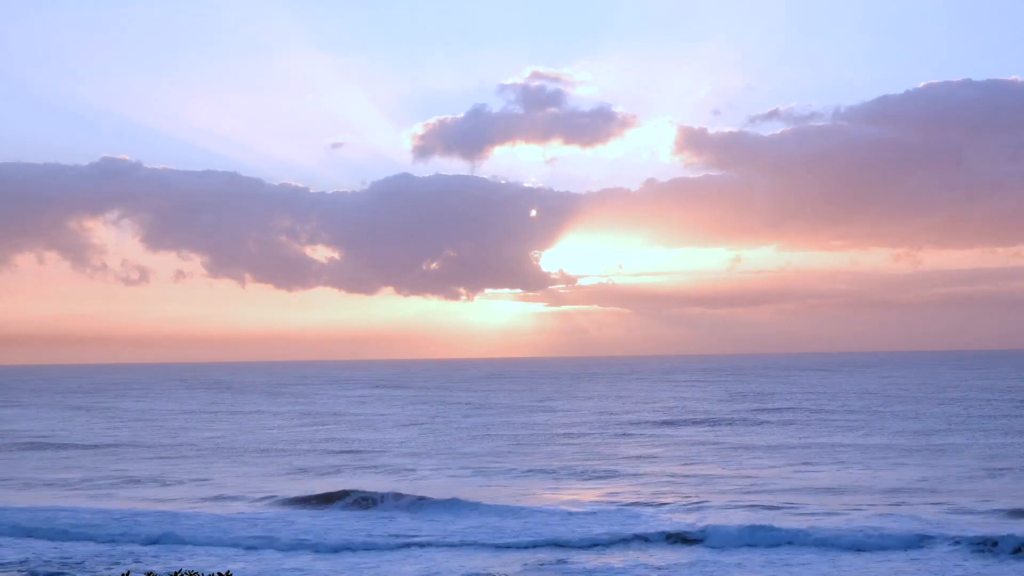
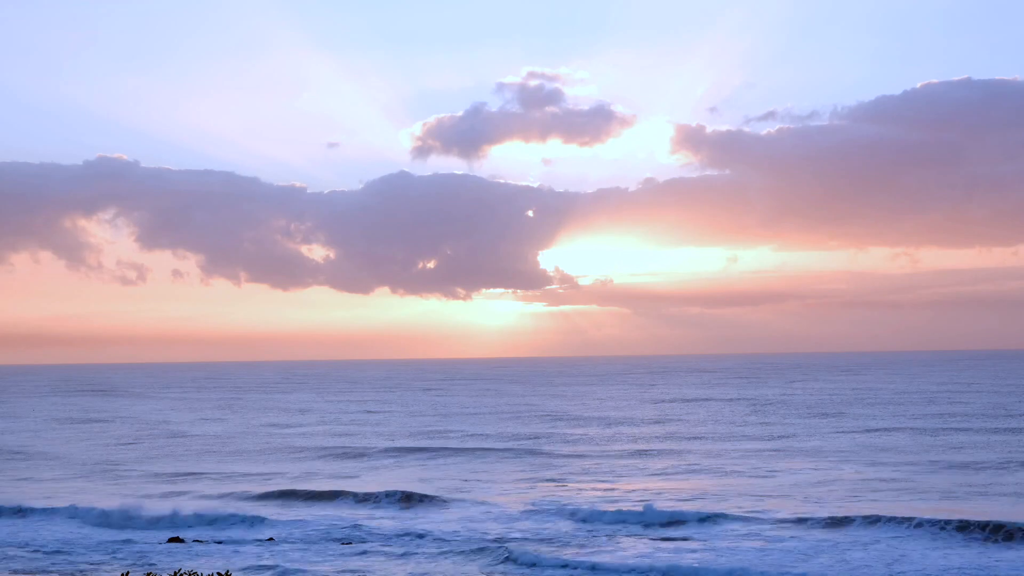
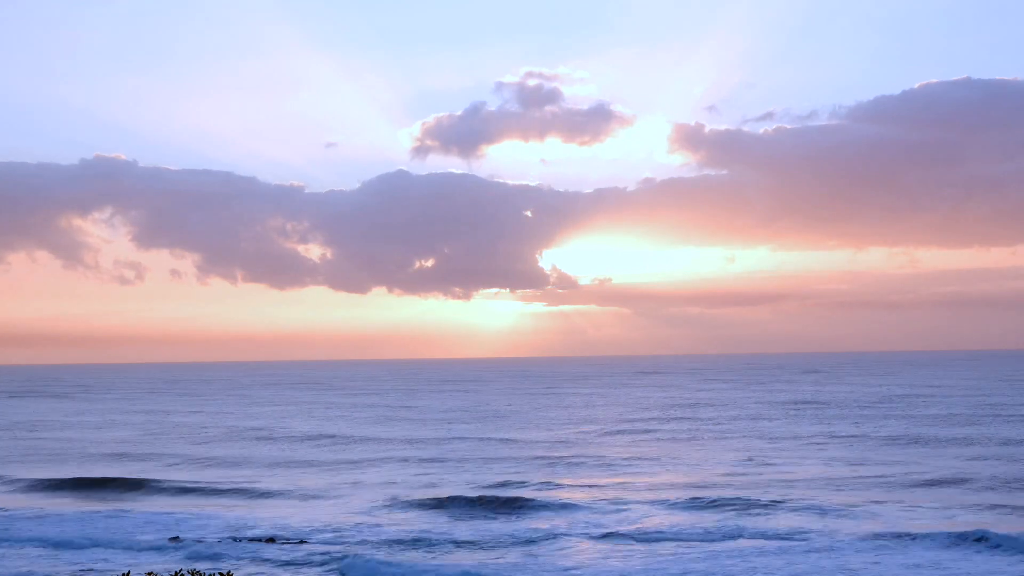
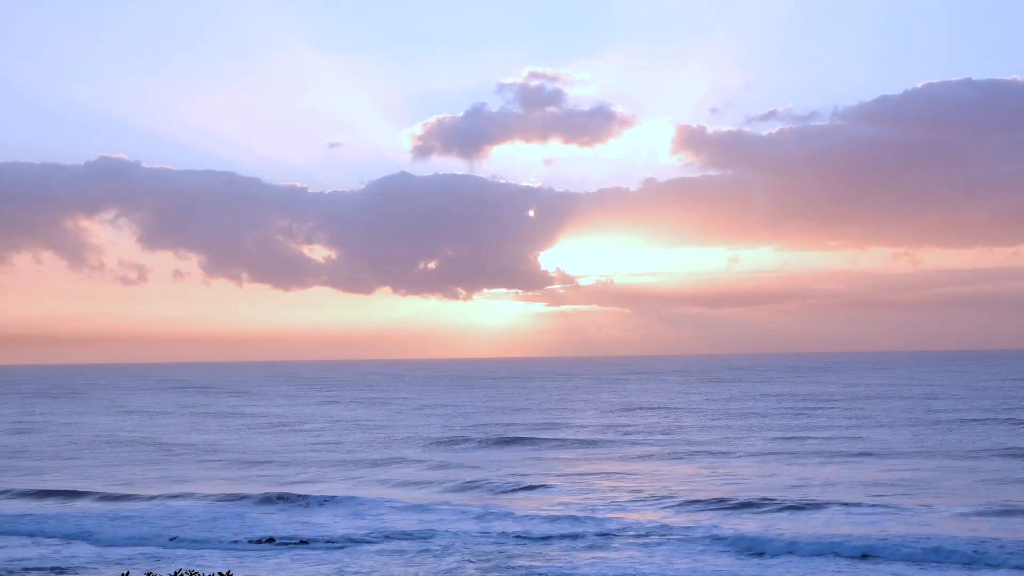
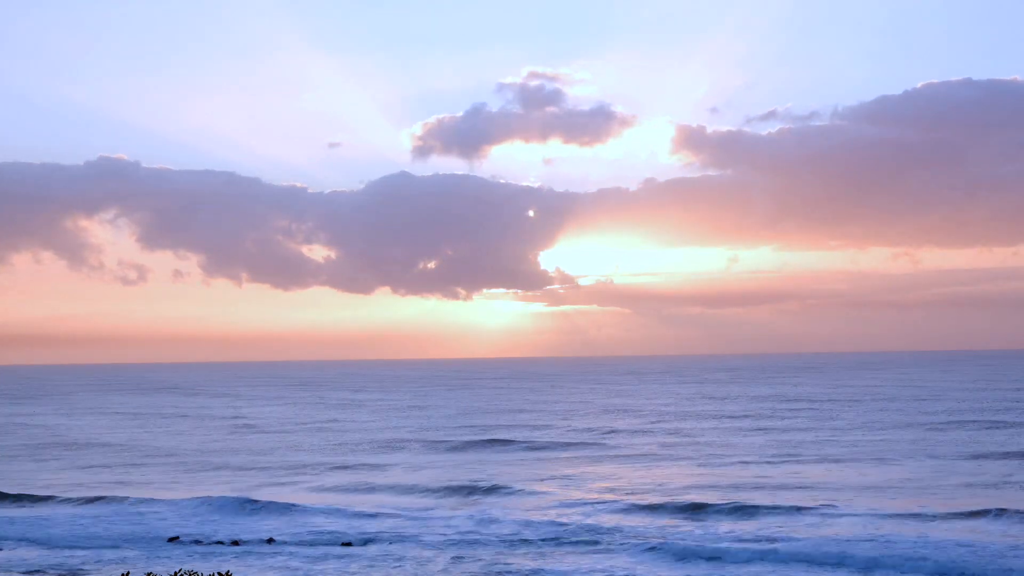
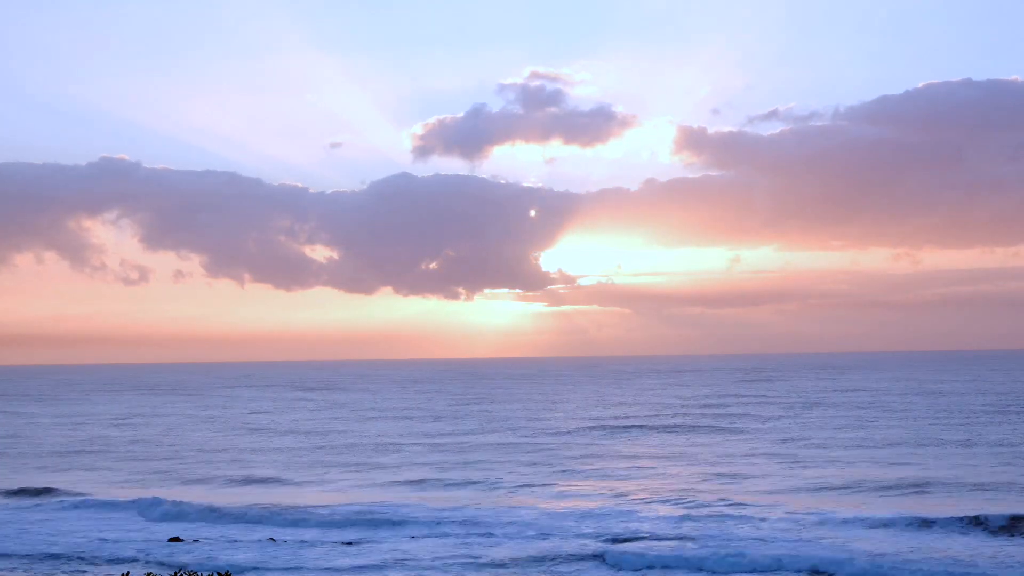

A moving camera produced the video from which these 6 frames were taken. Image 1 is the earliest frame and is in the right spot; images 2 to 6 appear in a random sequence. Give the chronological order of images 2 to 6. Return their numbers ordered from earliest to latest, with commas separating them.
6, 4, 5, 2, 3
